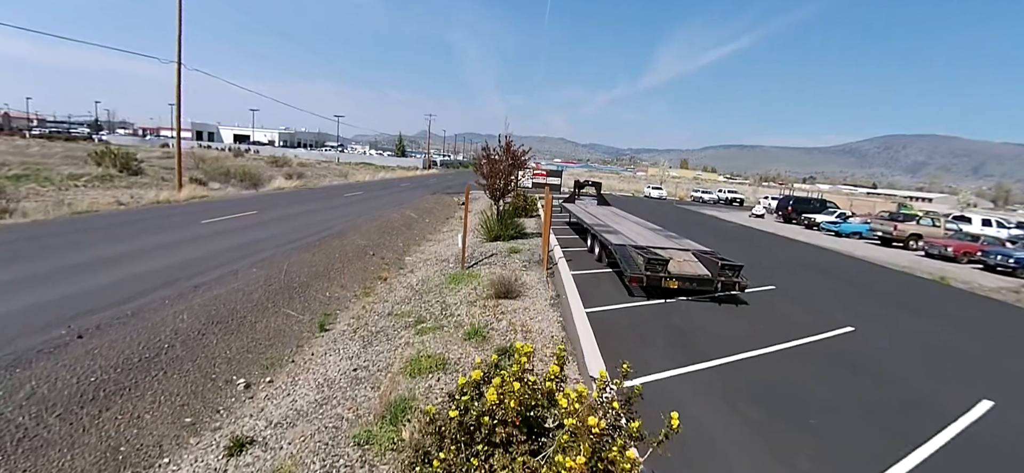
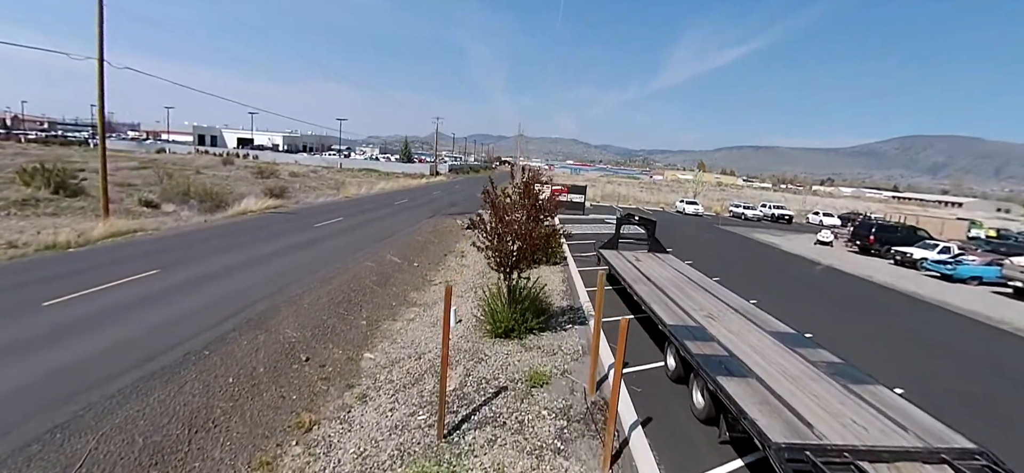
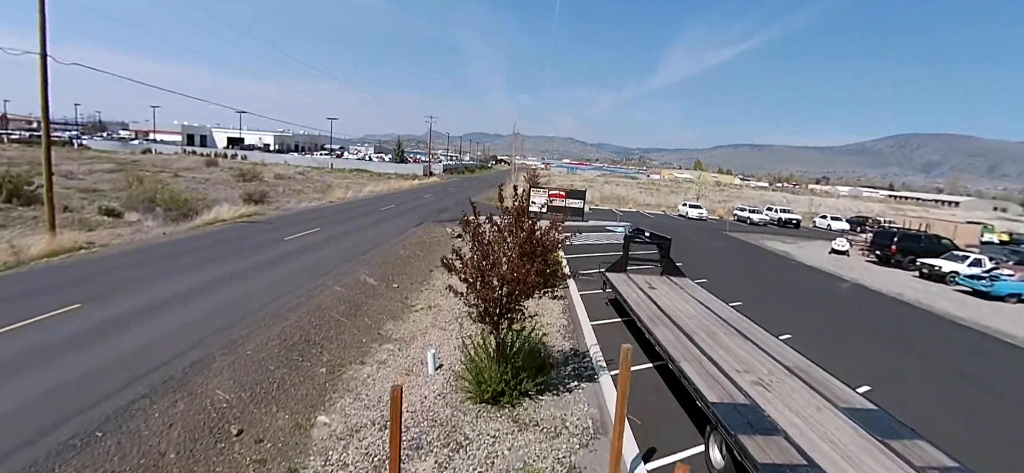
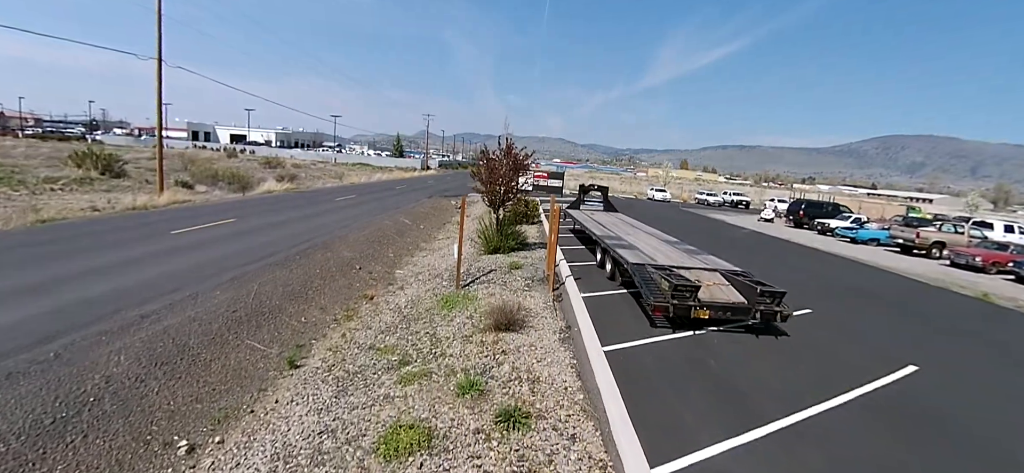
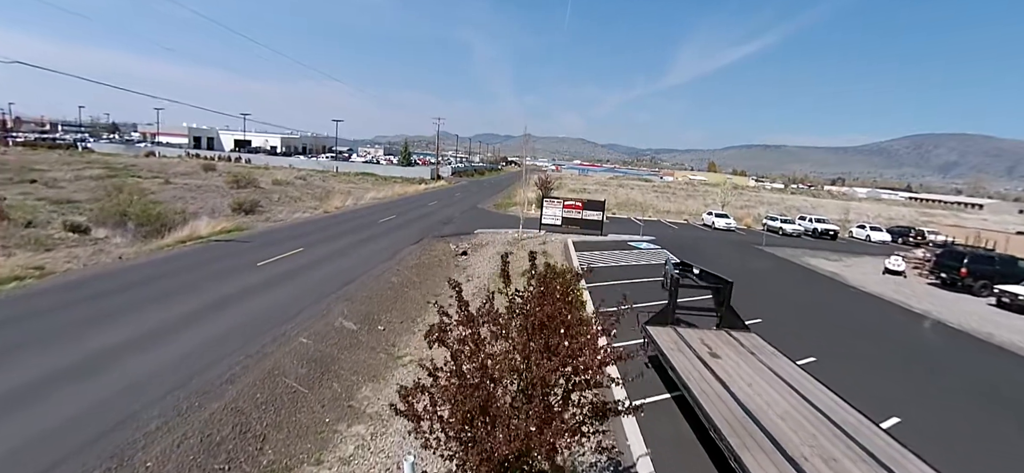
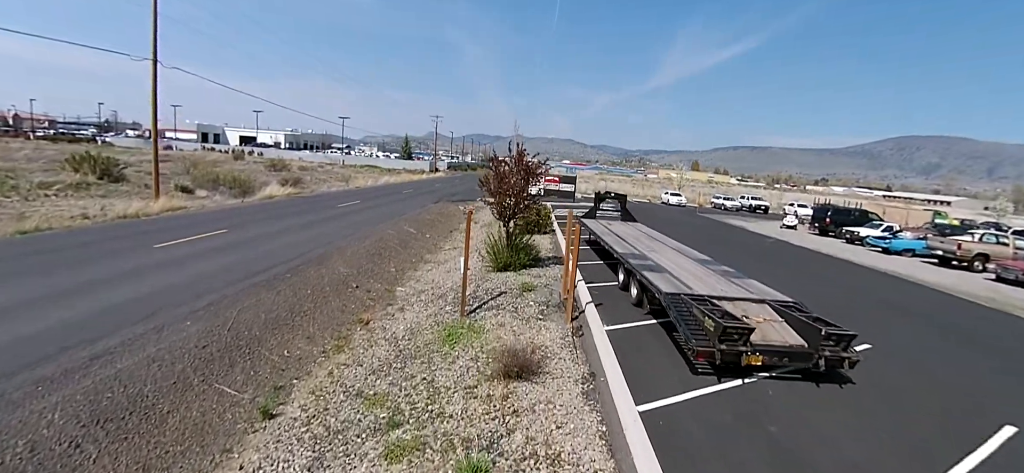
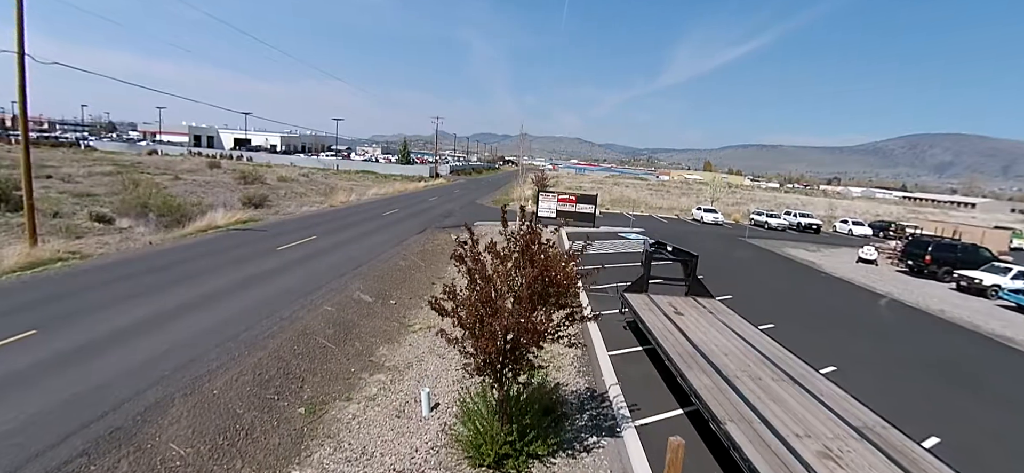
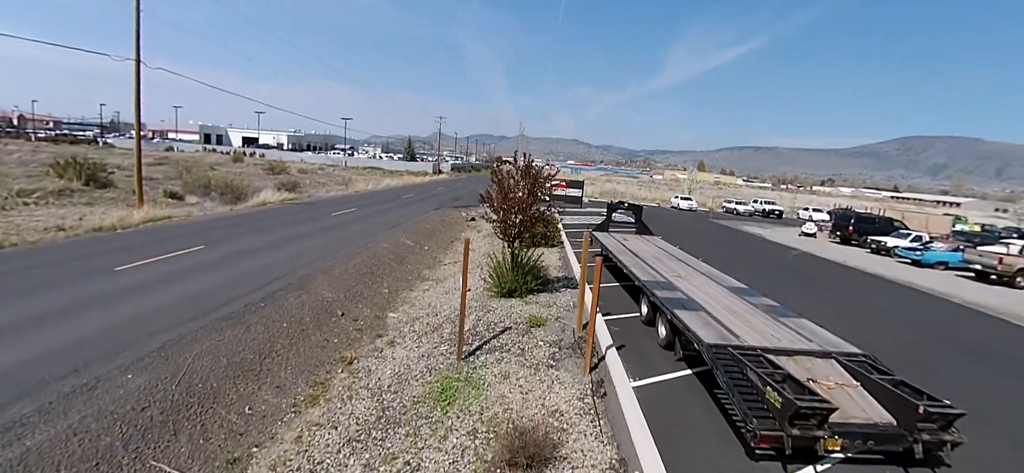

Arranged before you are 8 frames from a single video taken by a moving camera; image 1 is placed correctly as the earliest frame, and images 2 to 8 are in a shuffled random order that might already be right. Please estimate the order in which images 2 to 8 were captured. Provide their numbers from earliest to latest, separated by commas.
4, 6, 8, 2, 3, 7, 5
